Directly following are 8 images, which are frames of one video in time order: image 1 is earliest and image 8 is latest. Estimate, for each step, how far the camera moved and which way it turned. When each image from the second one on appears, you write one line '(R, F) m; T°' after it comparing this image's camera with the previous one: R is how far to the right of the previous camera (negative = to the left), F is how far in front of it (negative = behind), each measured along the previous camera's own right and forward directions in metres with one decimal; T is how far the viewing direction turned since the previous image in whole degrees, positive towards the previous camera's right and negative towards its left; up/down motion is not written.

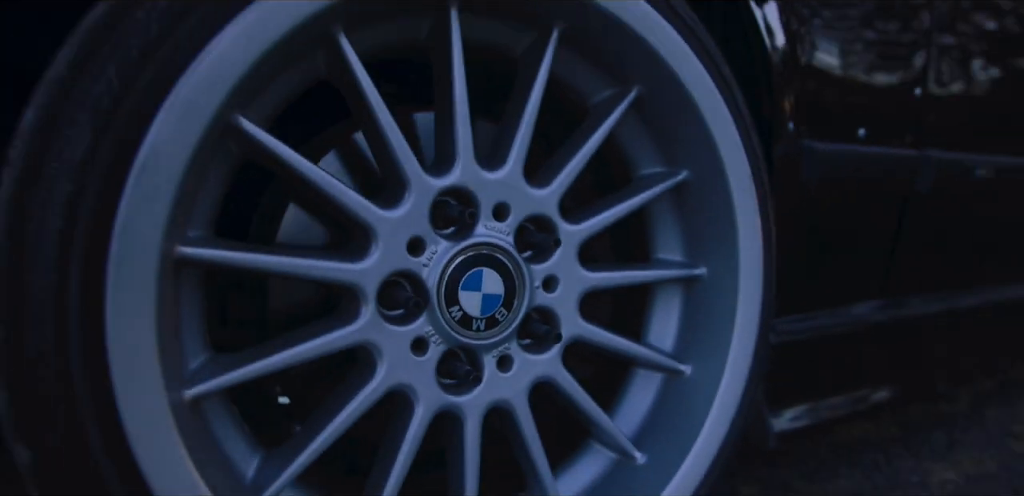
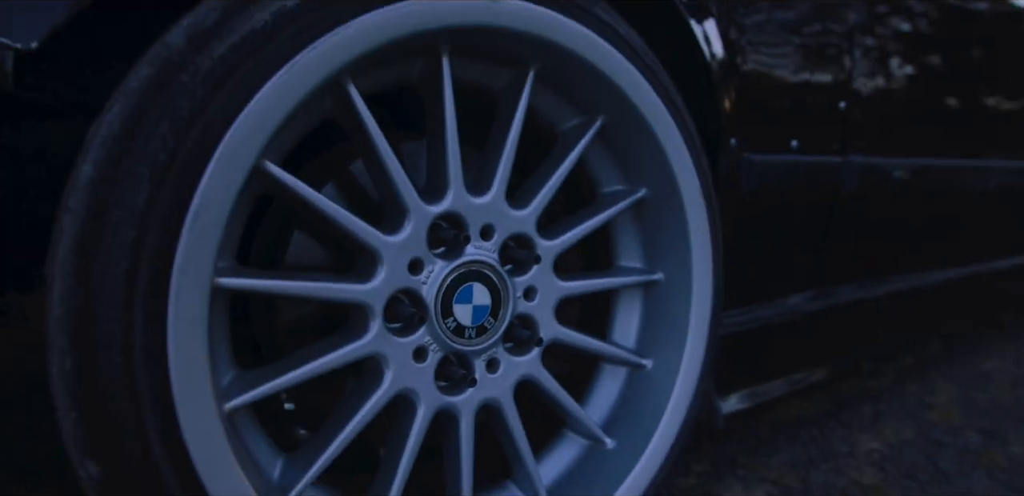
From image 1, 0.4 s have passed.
(0.0, -0.1) m; +4°
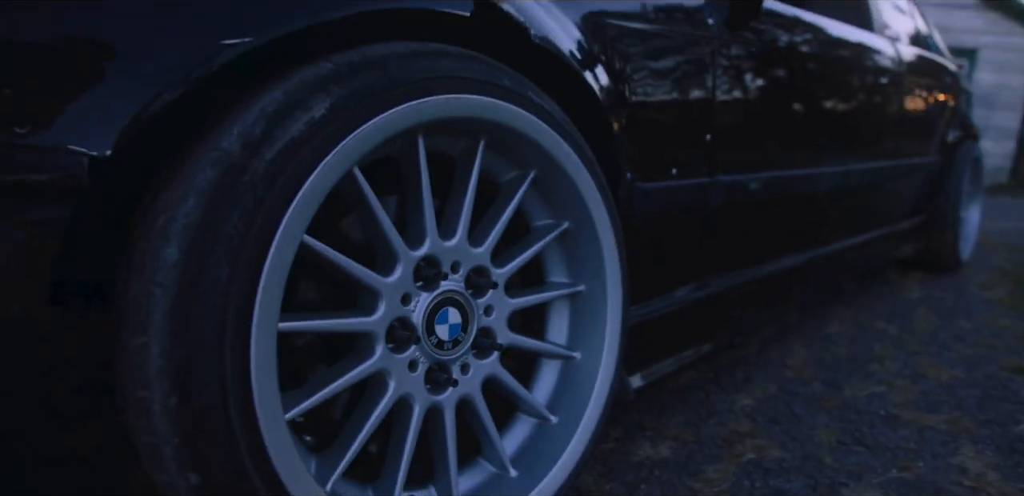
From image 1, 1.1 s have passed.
(-0.1, -0.2) m; +9°
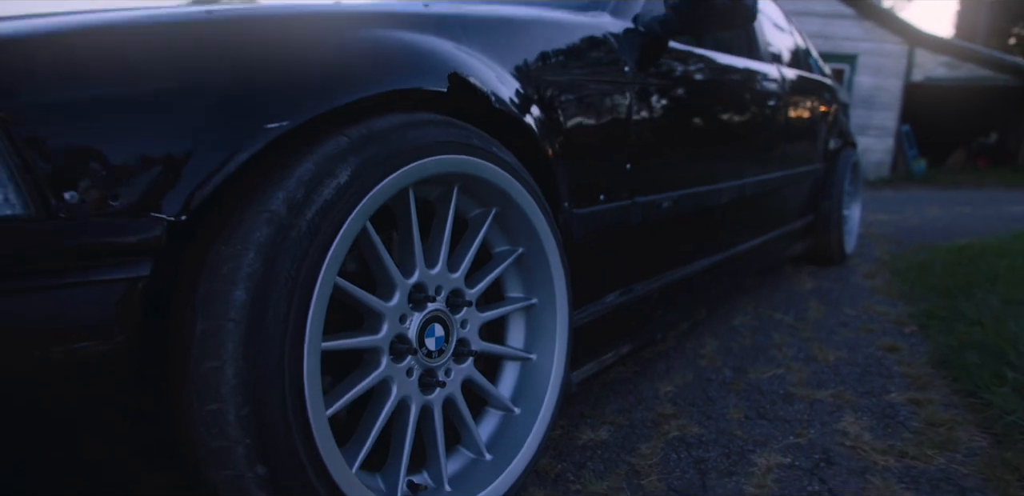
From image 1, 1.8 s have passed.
(-0.1, -0.2) m; +7°
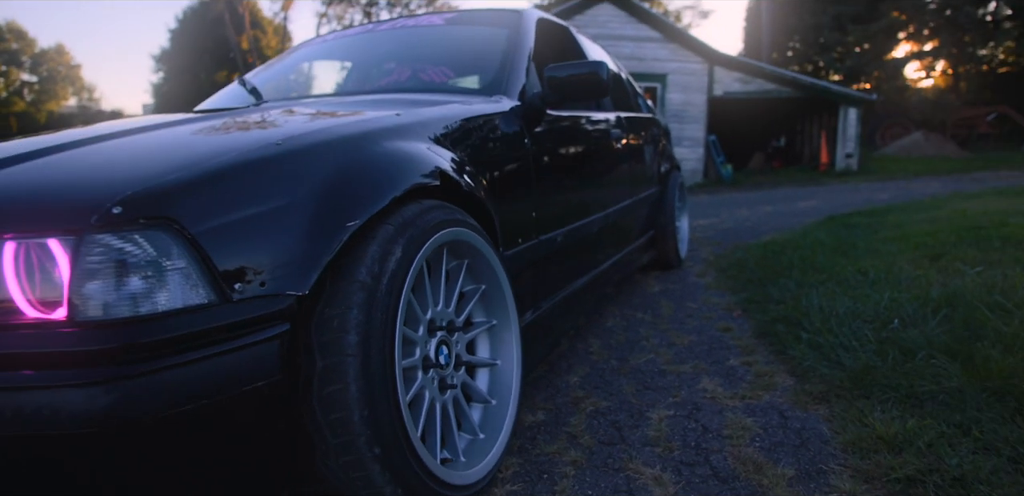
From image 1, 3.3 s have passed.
(-0.3, -0.6) m; +12°
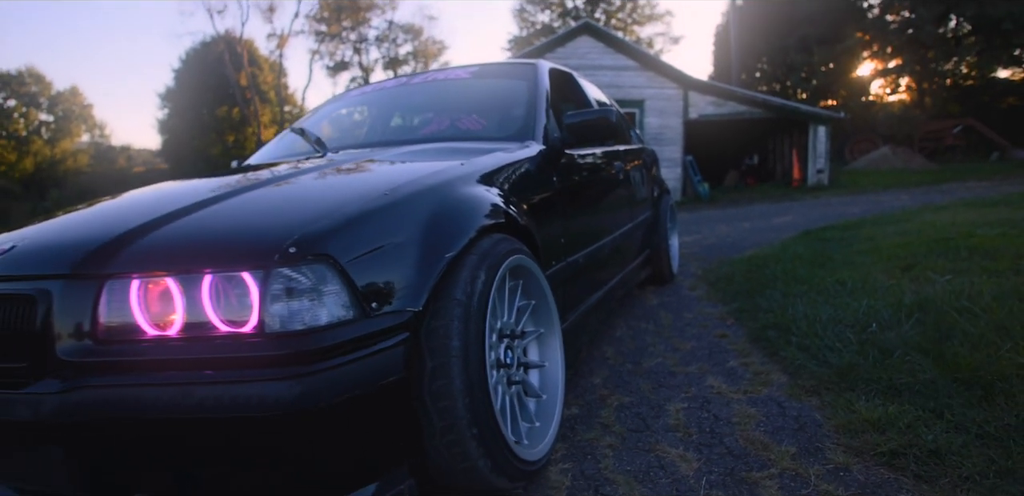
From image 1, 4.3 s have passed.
(-0.2, -0.5) m; +2°
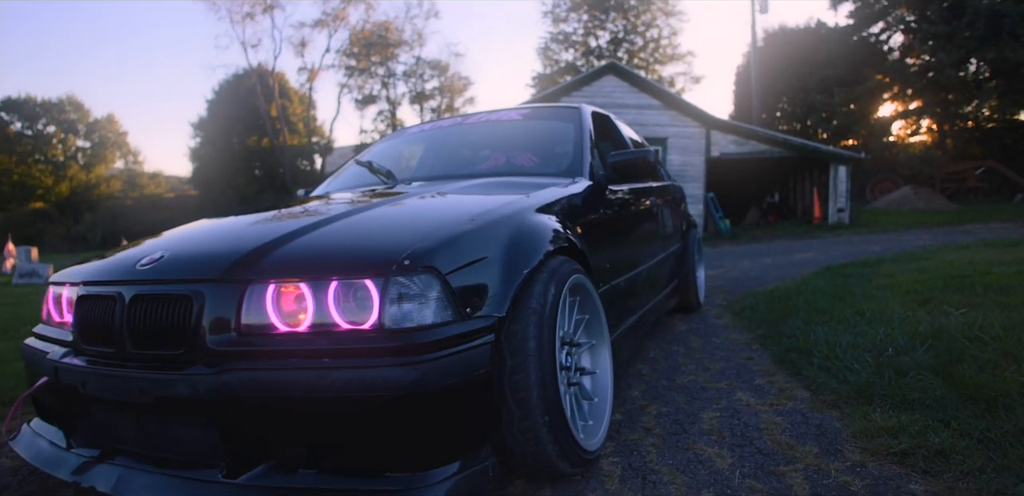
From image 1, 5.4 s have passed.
(-0.2, -0.4) m; -1°
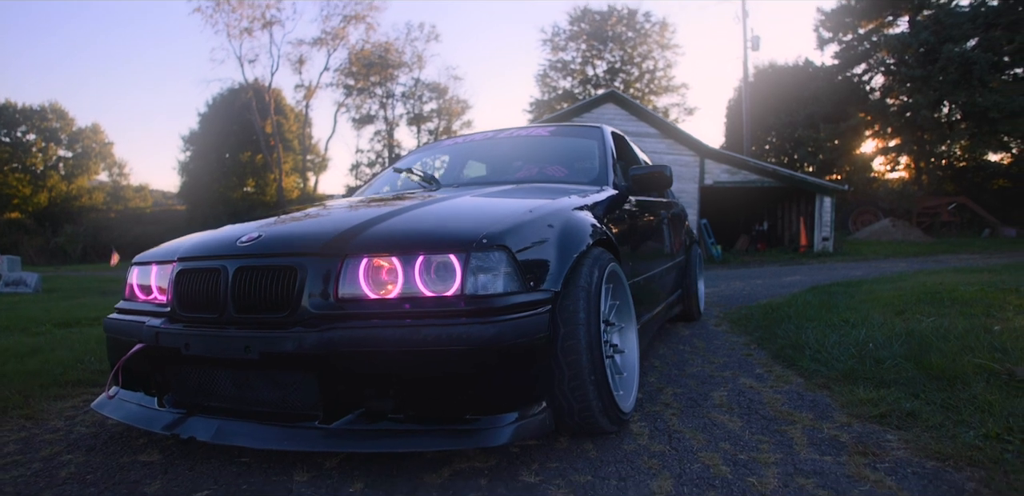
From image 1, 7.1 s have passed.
(-0.3, -0.5) m; +1°
